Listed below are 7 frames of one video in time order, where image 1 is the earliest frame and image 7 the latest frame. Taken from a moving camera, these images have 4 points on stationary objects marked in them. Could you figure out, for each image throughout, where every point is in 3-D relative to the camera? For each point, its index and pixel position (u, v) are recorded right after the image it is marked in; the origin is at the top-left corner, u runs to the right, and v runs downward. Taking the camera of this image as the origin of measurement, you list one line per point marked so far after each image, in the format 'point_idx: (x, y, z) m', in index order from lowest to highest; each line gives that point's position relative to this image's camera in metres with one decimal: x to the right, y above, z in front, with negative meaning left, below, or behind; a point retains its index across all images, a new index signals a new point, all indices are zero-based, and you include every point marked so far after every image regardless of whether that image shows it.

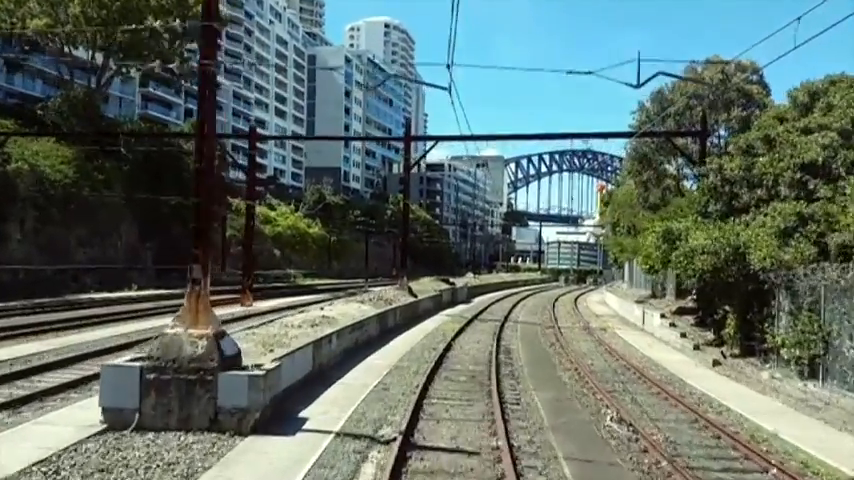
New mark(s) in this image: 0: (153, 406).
0: (-5.1, -3.1, +11.9) m
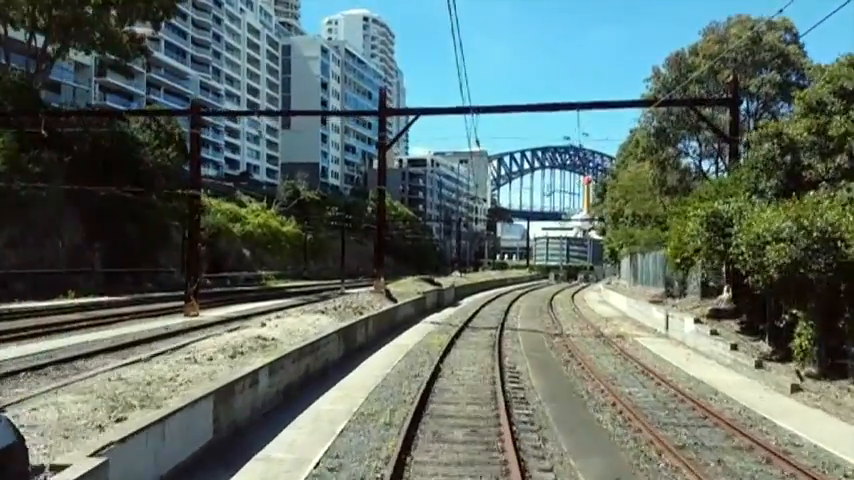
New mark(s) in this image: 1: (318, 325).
0: (-5.4, -2.9, +5.5) m
1: (-3.3, -2.5, +19.2) m
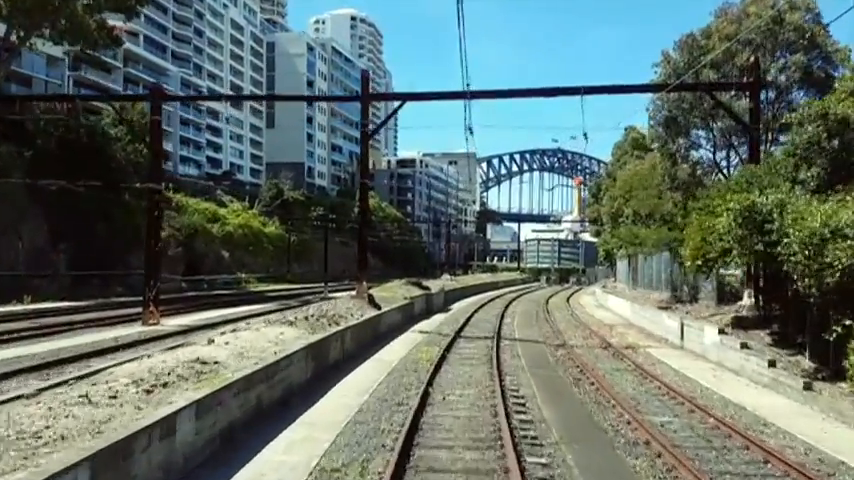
0: (-5.5, -2.7, +2.1) m
1: (-3.6, -2.5, +15.8) m
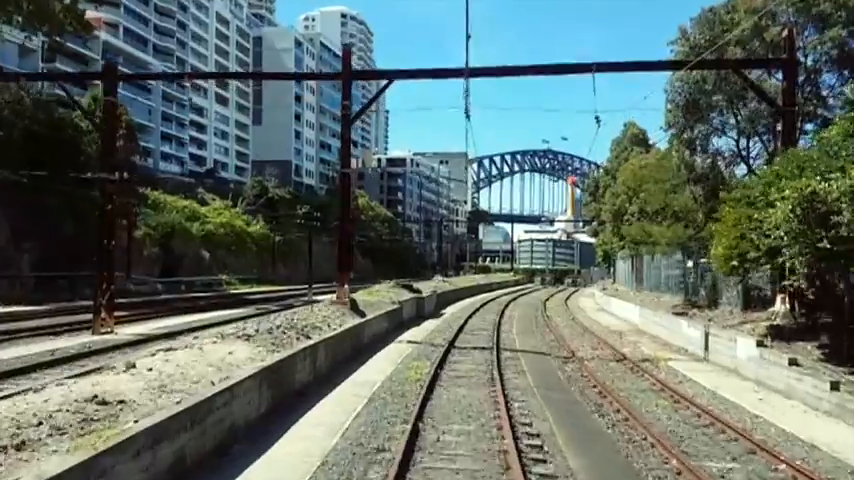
0: (-5.5, -2.6, -1.4) m
1: (-3.8, -2.4, +12.3) m
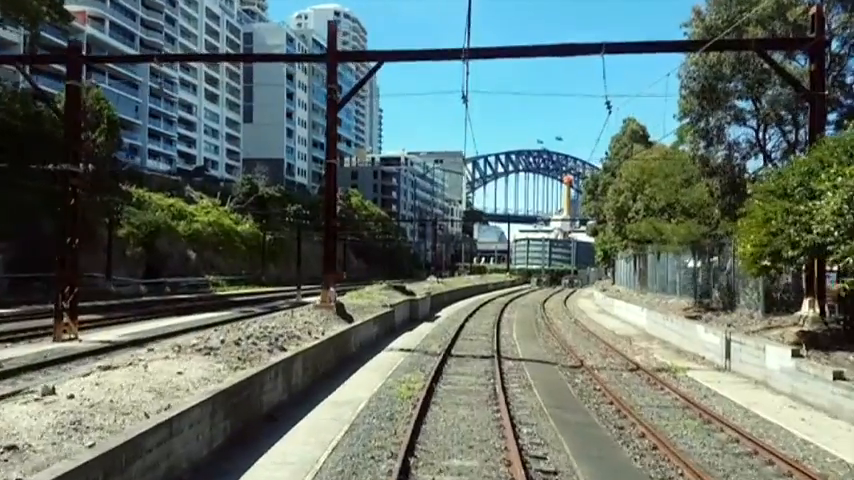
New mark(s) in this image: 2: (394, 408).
0: (-5.5, -2.5, -3.7) m
1: (-3.9, -2.3, +10.1) m
2: (-0.7, -3.6, +13.8) m
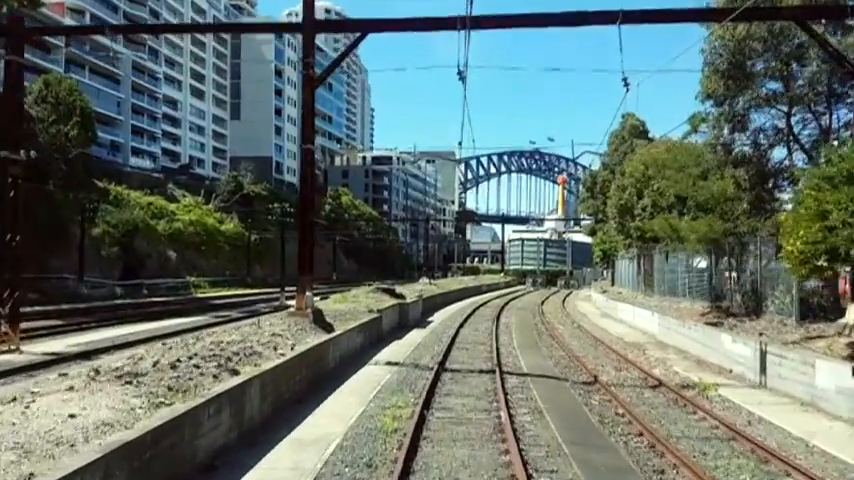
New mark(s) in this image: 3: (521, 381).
0: (-5.5, -2.4, -6.7) m
1: (-4.1, -2.2, +7.1) m
2: (-0.9, -3.5, +10.8) m
3: (+2.6, -4.0, +17.9) m
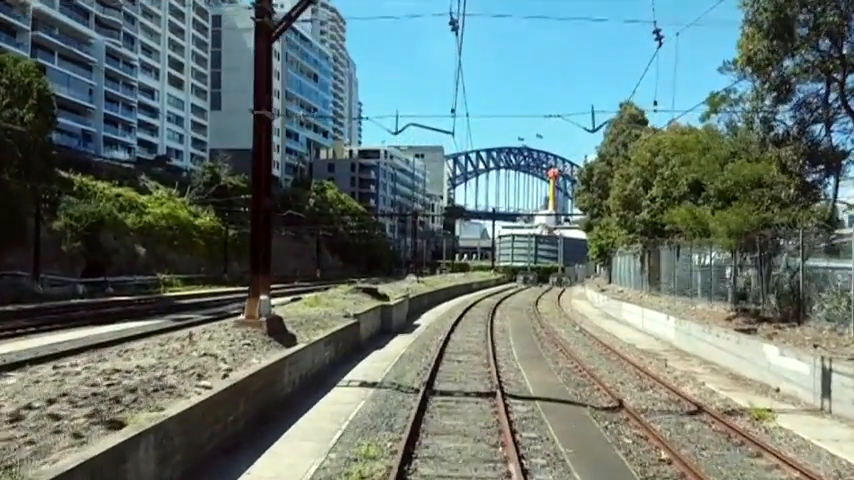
0: (-5.4, -2.3, -10.7) m
1: (-4.2, -2.0, +3.1) m
2: (-1.1, -3.3, +7.0) m
3: (+2.3, -3.8, +14.1) m
